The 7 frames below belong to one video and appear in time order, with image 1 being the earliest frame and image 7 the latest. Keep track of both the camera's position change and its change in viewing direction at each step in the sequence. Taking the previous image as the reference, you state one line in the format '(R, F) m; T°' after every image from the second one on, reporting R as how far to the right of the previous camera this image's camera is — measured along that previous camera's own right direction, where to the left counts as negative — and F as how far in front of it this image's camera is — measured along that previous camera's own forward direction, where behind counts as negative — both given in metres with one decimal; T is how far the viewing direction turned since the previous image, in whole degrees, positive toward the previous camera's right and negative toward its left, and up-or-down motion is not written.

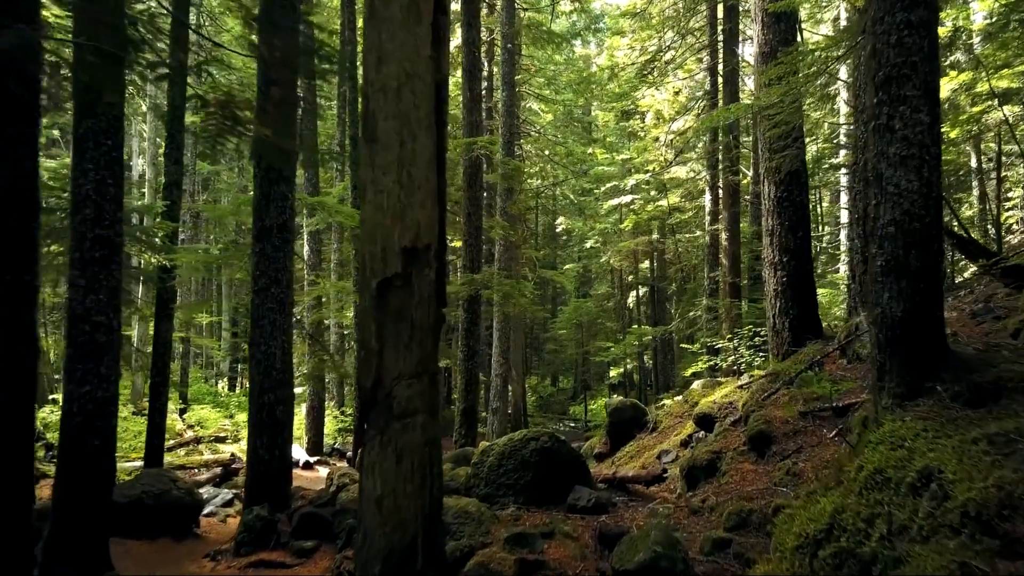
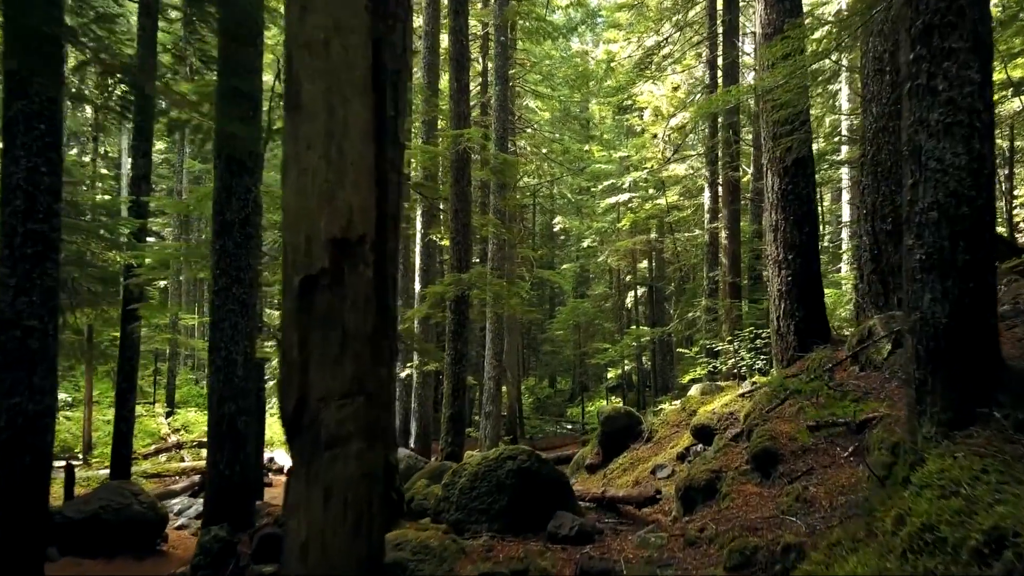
(+0.2, +0.5) m; 0°
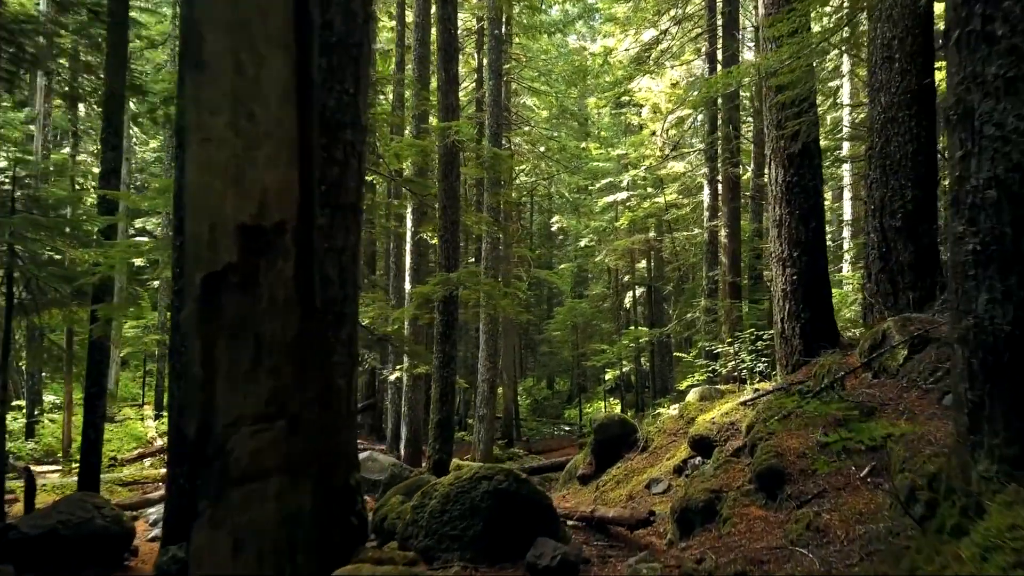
(+0.1, +0.4) m; 0°
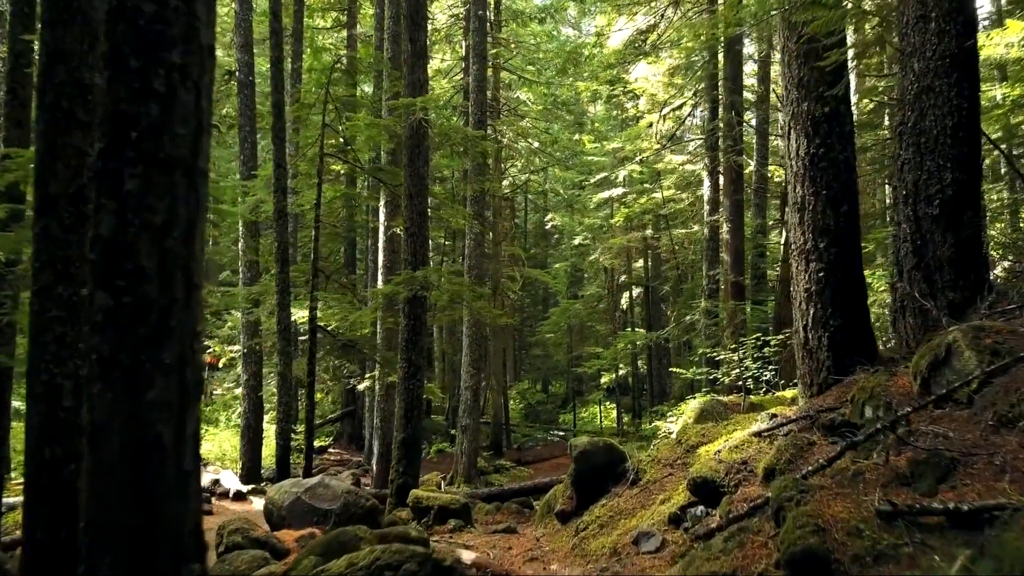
(+0.3, +1.2) m; 0°
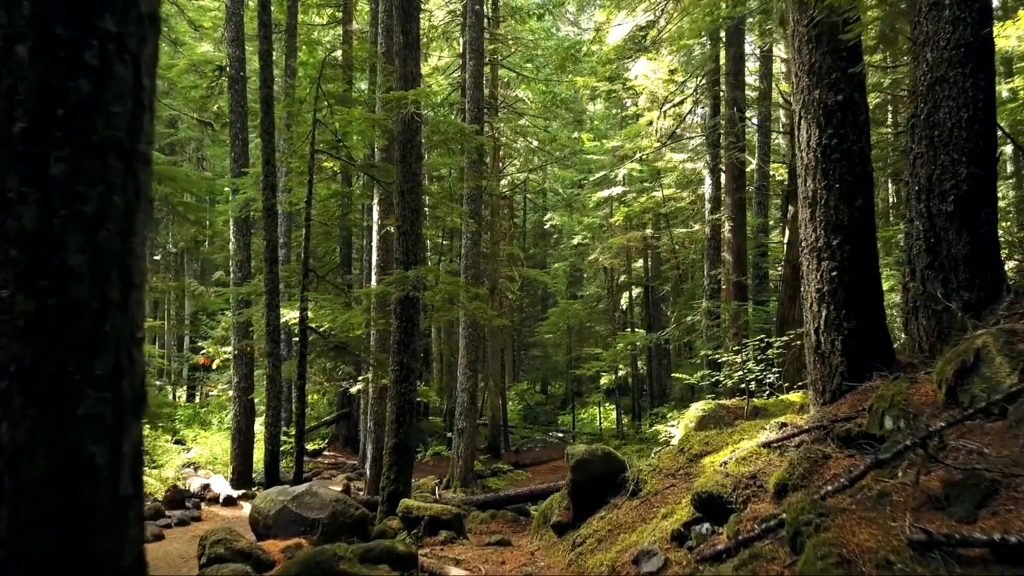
(+0.1, +0.3) m; 0°
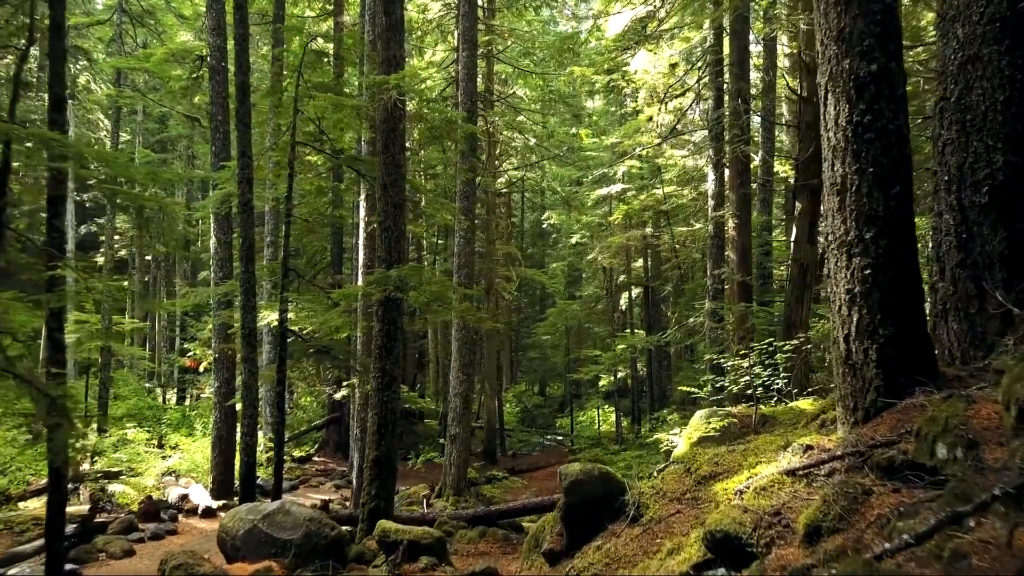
(+0.1, +0.6) m; 0°
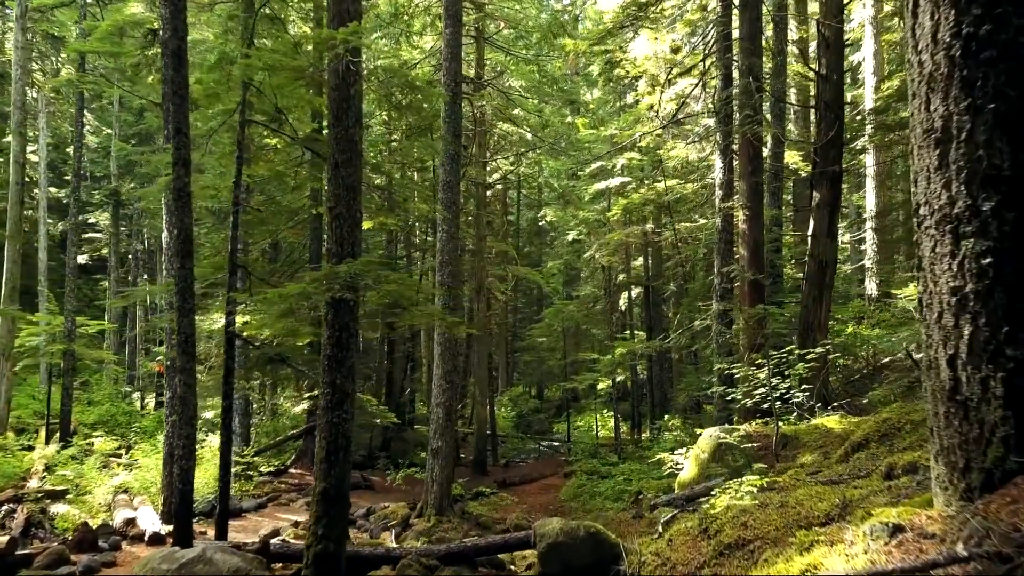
(+0.3, +1.3) m; 0°
